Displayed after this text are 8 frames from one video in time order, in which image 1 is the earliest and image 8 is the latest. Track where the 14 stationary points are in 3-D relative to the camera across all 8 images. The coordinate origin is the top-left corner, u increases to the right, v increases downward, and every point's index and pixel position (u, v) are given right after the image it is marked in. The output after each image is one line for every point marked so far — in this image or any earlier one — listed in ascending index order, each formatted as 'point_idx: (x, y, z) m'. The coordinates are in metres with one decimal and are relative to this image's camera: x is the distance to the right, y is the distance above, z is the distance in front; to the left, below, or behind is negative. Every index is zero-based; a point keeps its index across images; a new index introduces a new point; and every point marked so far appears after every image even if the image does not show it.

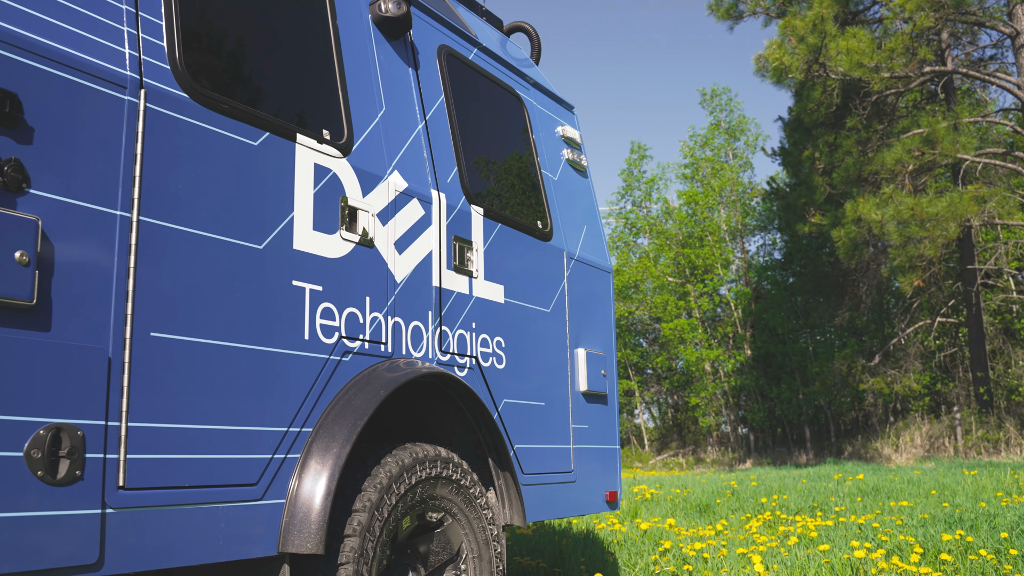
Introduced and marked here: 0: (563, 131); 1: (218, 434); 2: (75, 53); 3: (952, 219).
0: (+0.2, +0.6, +3.9) m
1: (-0.5, -0.3, +1.9) m
2: (-0.7, +0.4, +1.8) m
3: (+6.0, +1.0, +14.4) m
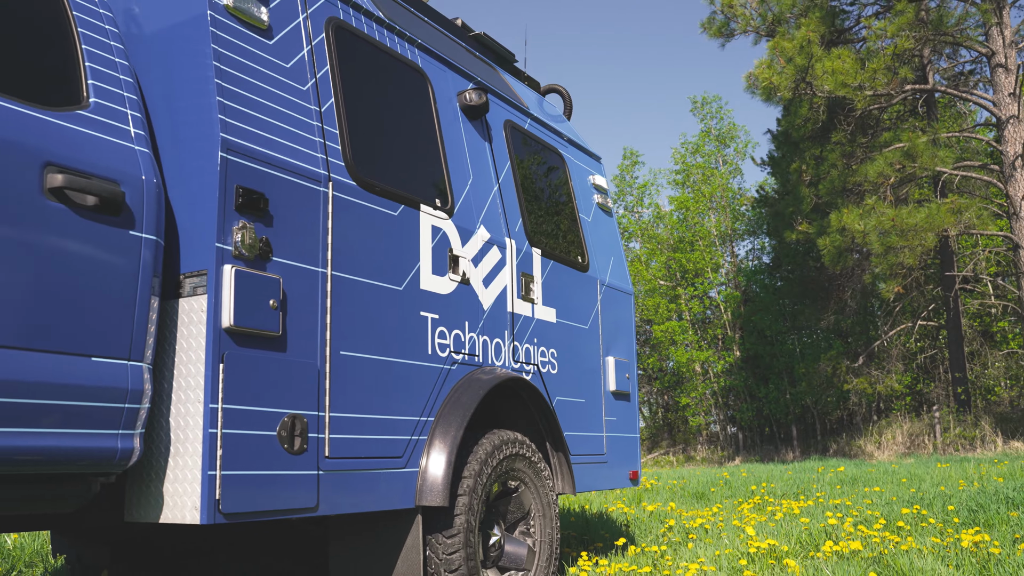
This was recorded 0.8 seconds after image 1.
0: (+0.4, +0.5, +4.8) m
1: (-0.4, -0.3, +2.8) m
2: (-0.5, +0.3, +2.6) m
3: (+6.1, +0.9, +15.3) m
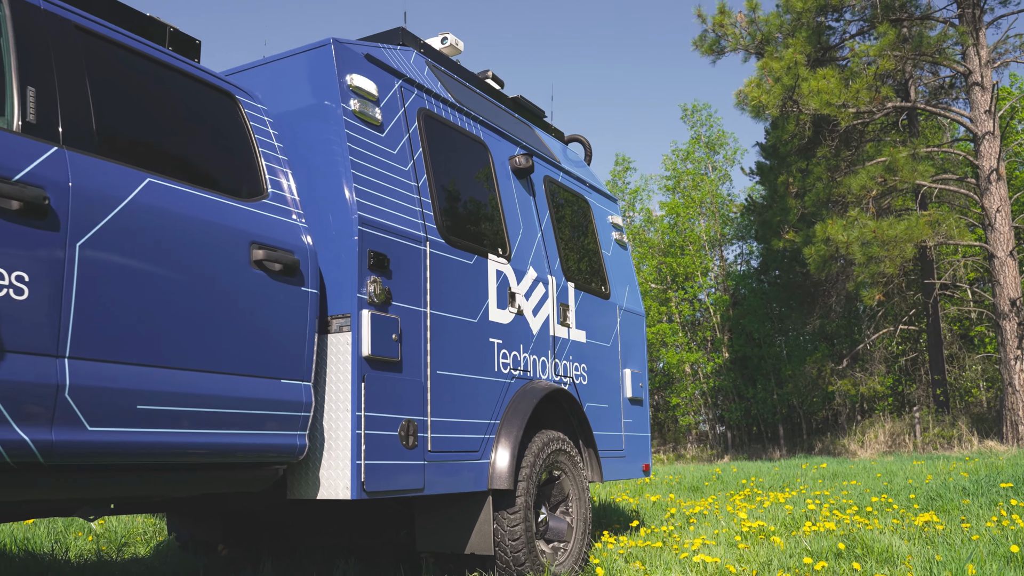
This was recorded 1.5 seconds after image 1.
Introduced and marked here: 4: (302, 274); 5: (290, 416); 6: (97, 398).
0: (+0.5, +0.4, +5.6) m
1: (-0.2, -0.5, +3.6) m
2: (-0.4, +0.2, +3.4) m
3: (+6.1, +0.7, +16.2) m
4: (-0.6, 0.0, +3.1) m
5: (-0.6, -0.4, +2.9) m
6: (-0.9, -0.2, +2.4) m
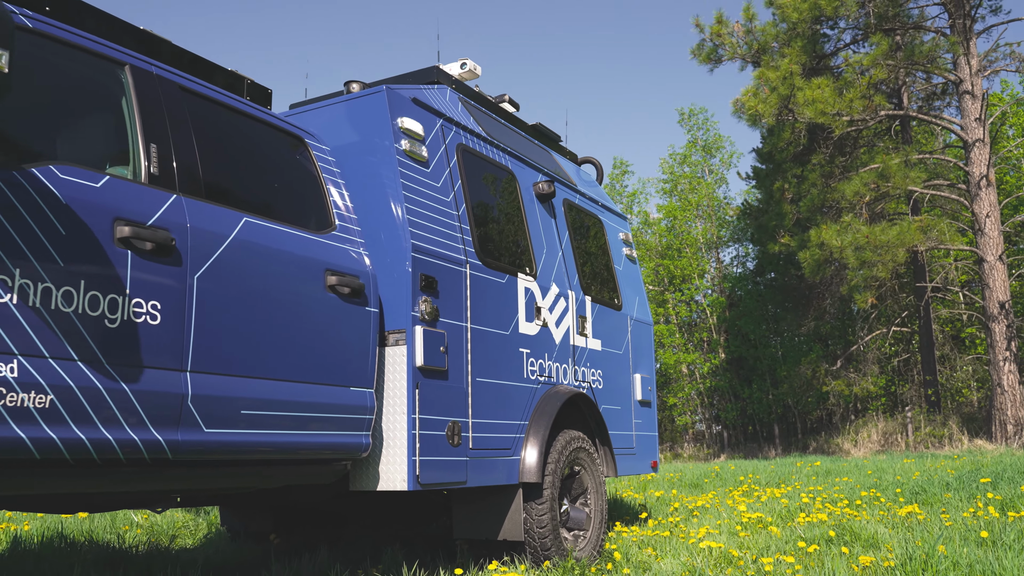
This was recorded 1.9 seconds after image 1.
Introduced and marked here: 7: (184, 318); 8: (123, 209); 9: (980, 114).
0: (+0.7, +0.3, +6.1) m
1: (-0.1, -0.5, +4.1) m
2: (-0.2, +0.1, +3.9) m
3: (+6.2, +0.7, +16.7) m
4: (-0.5, 0.0, +3.5) m
5: (-0.5, -0.4, +3.4) m
6: (-0.8, -0.3, +2.8) m
7: (-0.9, -0.1, +2.8) m
8: (-1.0, +0.2, +2.6) m
9: (+8.4, +3.1, +18.8) m
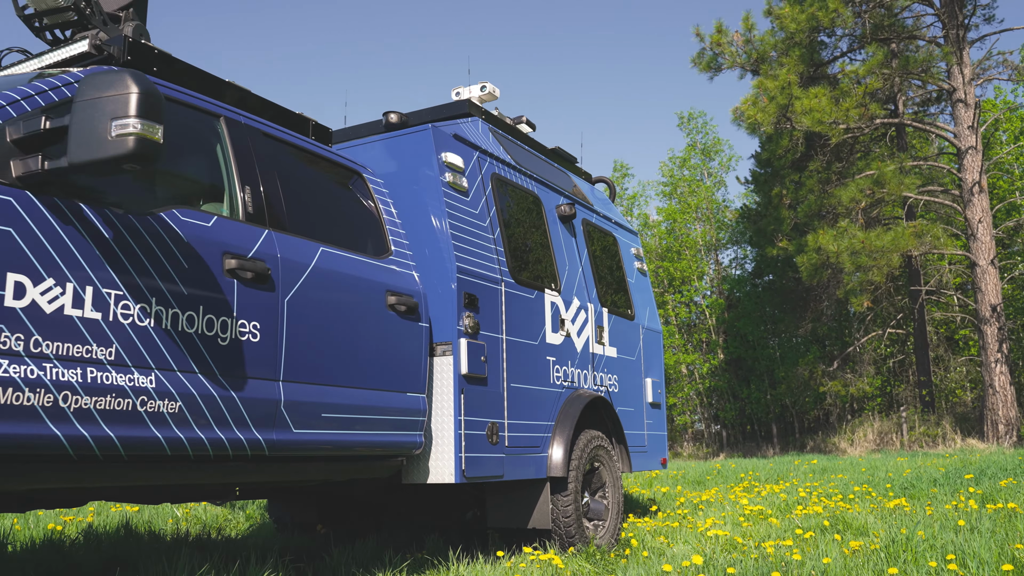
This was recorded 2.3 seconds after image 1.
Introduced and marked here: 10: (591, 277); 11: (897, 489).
0: (+0.8, +0.2, +6.6) m
1: (+0.1, -0.6, +4.6) m
2: (-0.1, +0.1, +4.4) m
3: (+6.3, +0.6, +17.2) m
4: (-0.4, -0.1, +4.0) m
5: (-0.4, -0.5, +3.9) m
6: (-0.7, -0.4, +3.3) m
7: (-0.7, -0.1, +3.3) m
8: (-0.8, +0.1, +3.1) m
9: (+8.5, +3.1, +19.4) m
10: (+0.4, +0.1, +5.6) m
11: (+2.5, -1.3, +6.8) m
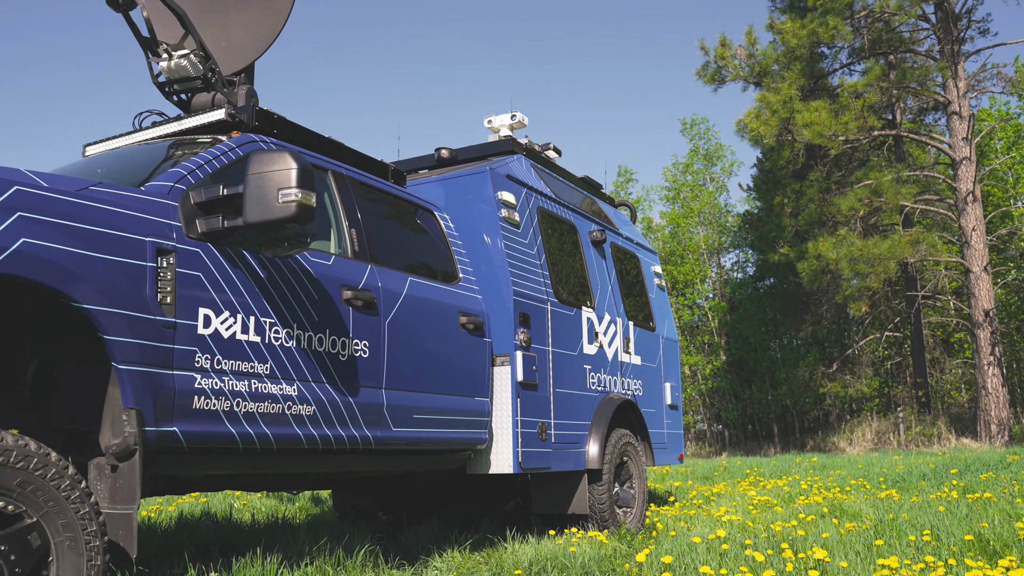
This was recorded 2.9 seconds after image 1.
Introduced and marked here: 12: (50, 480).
0: (+1.0, +0.1, +7.3) m
1: (+0.3, -0.7, +5.3) m
2: (+0.1, 0.0, +5.2) m
3: (+6.5, +0.5, +18.0) m
4: (-0.1, -0.2, +4.8) m
5: (-0.2, -0.6, +4.7) m
6: (-0.4, -0.5, +4.1) m
7: (-0.5, -0.2, +4.0) m
8: (-0.6, 0.0, +3.9) m
9: (+8.7, +3.0, +20.1) m
10: (+0.7, 0.0, +6.4) m
11: (+2.7, -1.4, +7.5) m
12: (-1.1, -0.5, +2.6) m
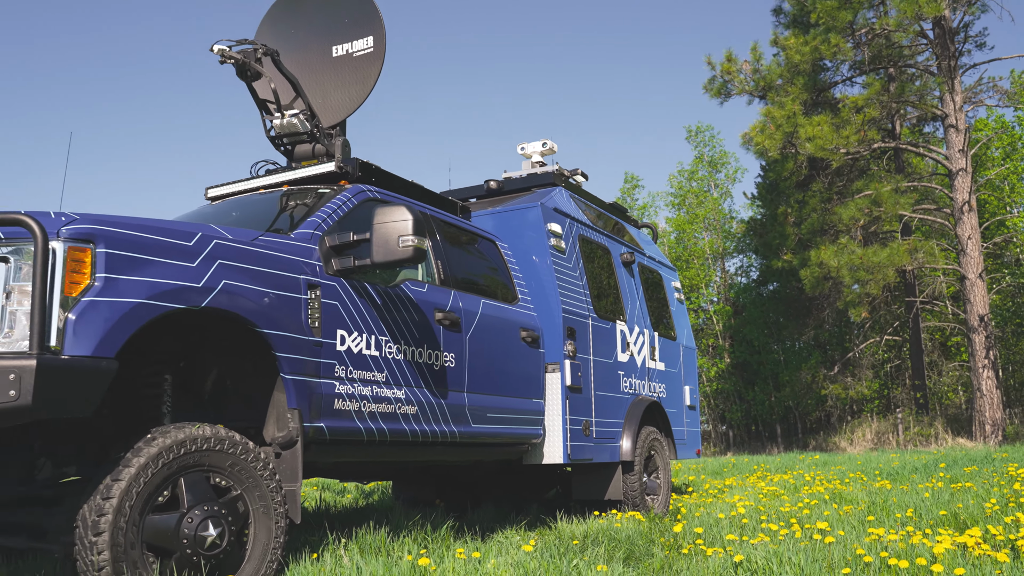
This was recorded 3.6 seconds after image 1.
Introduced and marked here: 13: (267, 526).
0: (+1.3, 0.0, +8.2) m
1: (+0.6, -0.8, +6.2) m
2: (+0.4, -0.1, +6.0) m
3: (+6.8, +0.4, +18.8) m
4: (+0.1, -0.3, +5.7) m
5: (+0.1, -0.7, +5.5) m
6: (-0.2, -0.6, +5.0) m
7: (-0.2, -0.3, +4.9) m
8: (-0.3, -0.1, +4.8) m
9: (+9.0, +2.8, +21.0) m
10: (+0.9, -0.1, +7.3) m
11: (+3.0, -1.5, +8.4) m
12: (-0.9, -0.6, +3.5) m
13: (-0.8, -0.8, +3.5) m
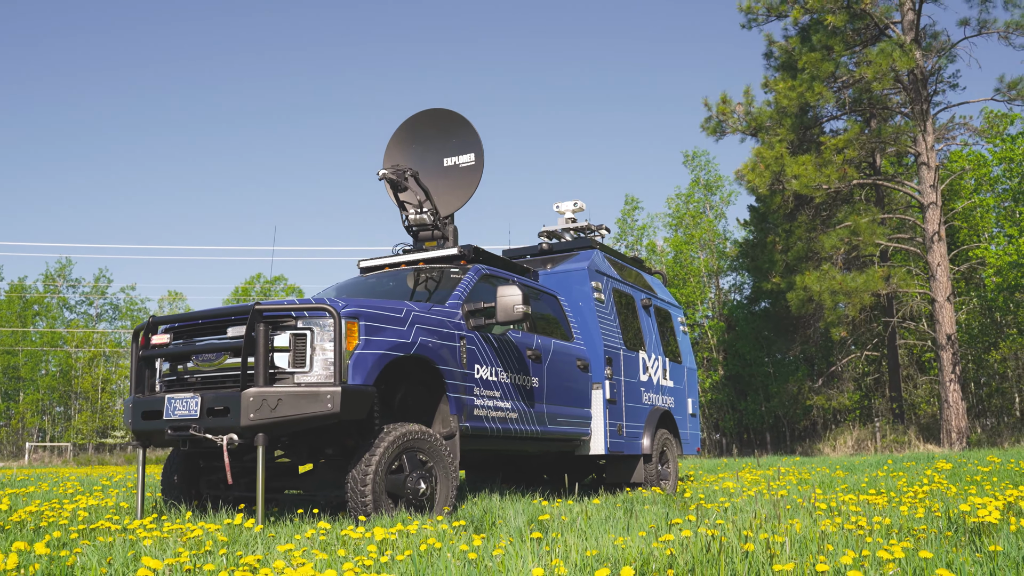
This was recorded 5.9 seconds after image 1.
0: (+1.7, -0.3, +10.6) m
1: (+1.0, -1.1, +8.6) m
2: (+0.8, -0.5, +8.4) m
3: (+7.2, 0.0, +21.2) m
4: (+0.6, -0.6, +8.0) m
5: (+0.6, -1.0, +7.9) m
6: (+0.3, -0.9, +7.3) m
7: (+0.2, -0.7, +7.3) m
8: (+0.1, -0.4, +7.1) m
9: (+9.4, +2.3, +23.4) m
10: (+1.4, -0.5, +9.6) m
11: (+3.4, -1.9, +10.8) m
12: (-0.4, -0.9, +5.8) m
13: (-0.4, -1.1, +5.8) m
